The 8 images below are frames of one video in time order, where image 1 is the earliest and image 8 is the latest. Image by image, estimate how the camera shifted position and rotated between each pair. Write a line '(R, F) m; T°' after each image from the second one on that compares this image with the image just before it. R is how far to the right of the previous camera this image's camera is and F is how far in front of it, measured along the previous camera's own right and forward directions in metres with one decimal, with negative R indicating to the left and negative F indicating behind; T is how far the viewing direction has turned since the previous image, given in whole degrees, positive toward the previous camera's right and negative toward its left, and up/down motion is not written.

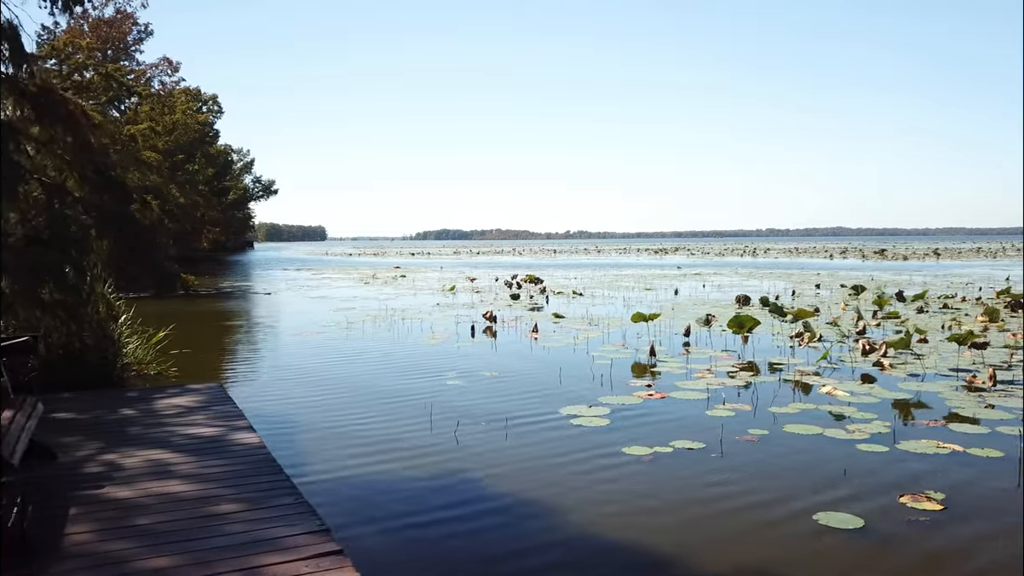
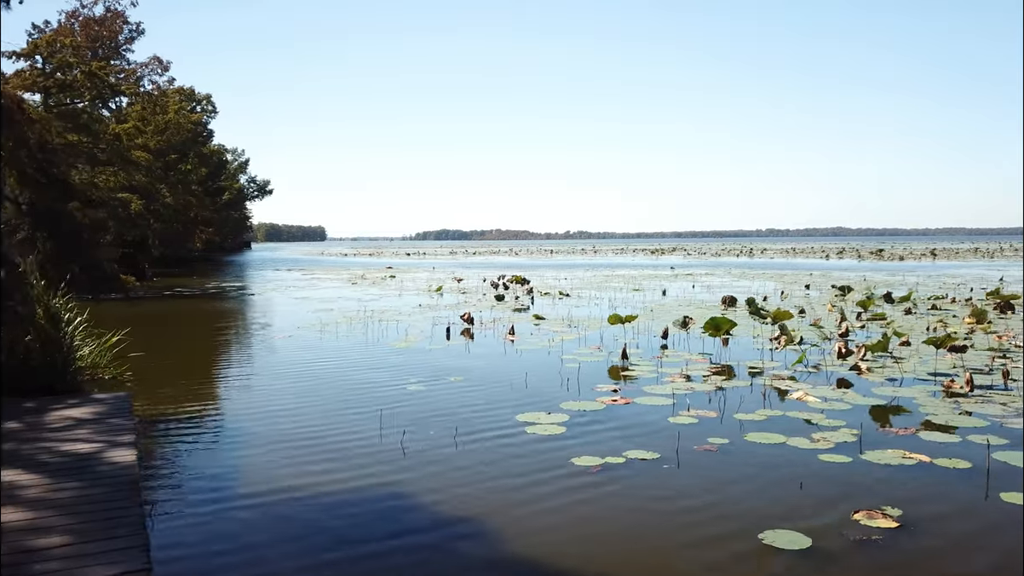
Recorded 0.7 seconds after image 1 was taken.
(+0.4, +0.3) m; 0°
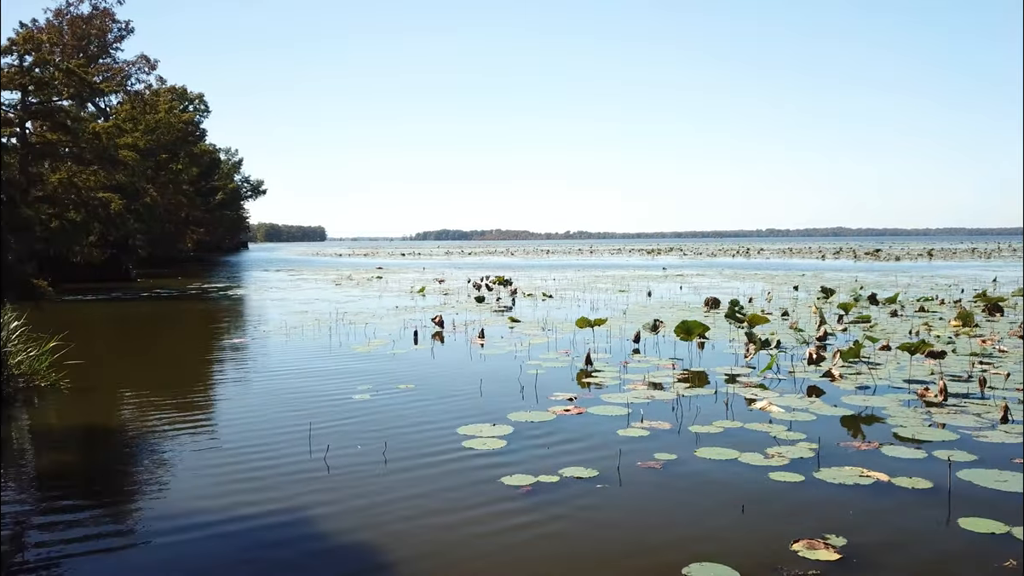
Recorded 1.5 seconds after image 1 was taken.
(+0.5, +0.4) m; 0°
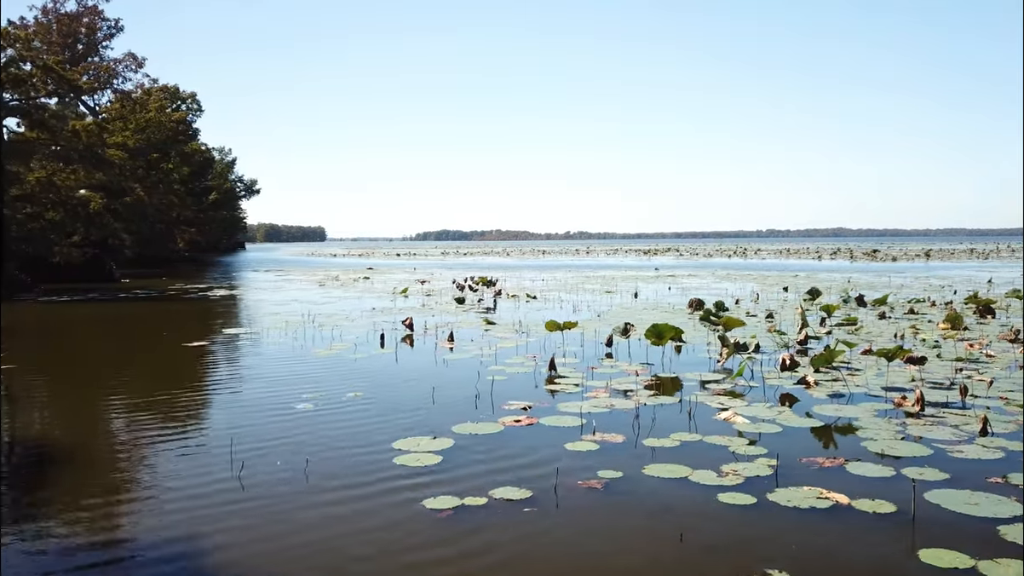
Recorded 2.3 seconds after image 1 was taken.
(+0.4, +0.5) m; 0°
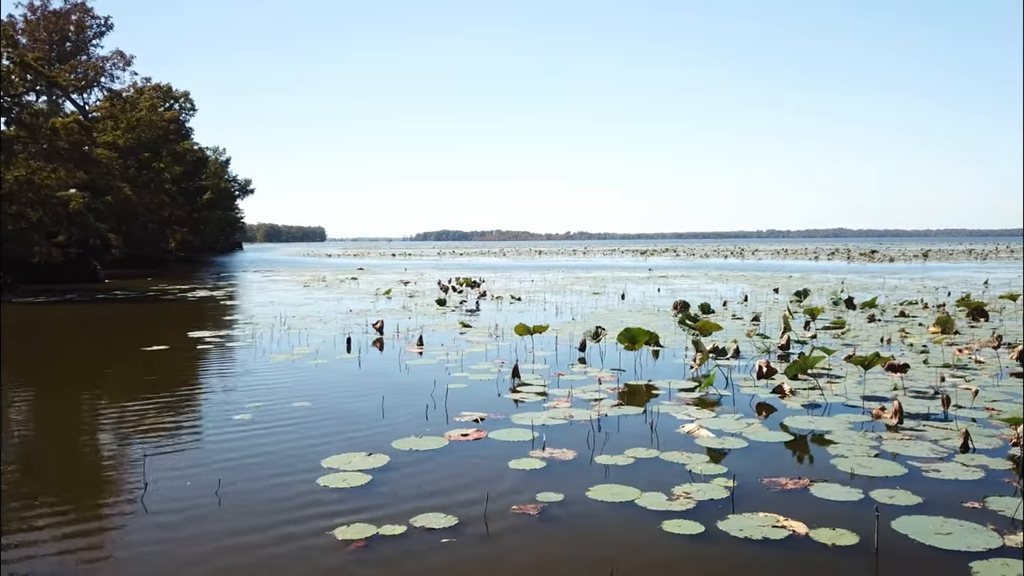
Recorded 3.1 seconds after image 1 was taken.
(+0.4, +0.5) m; 0°
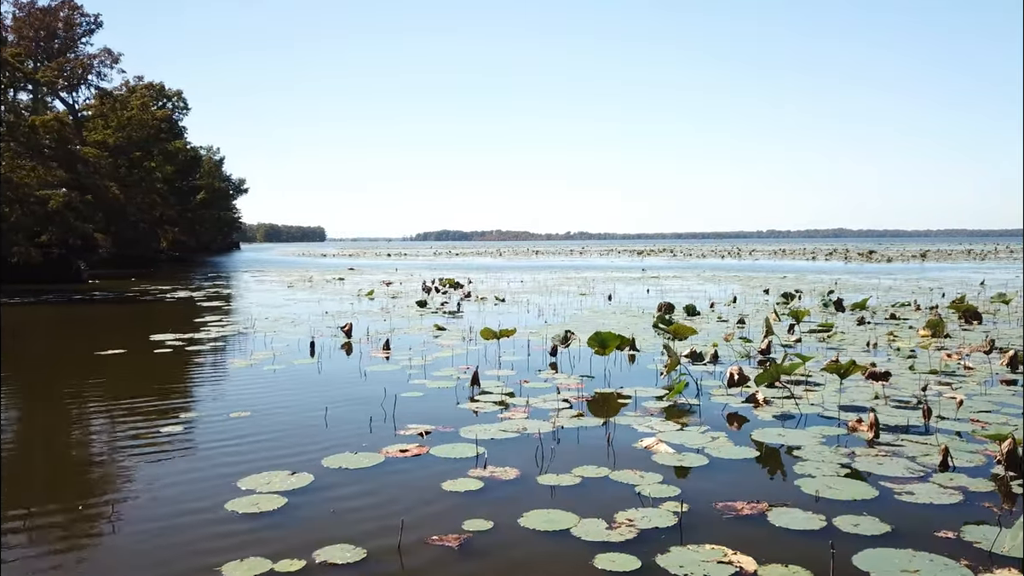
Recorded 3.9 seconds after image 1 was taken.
(+0.4, +0.5) m; 0°
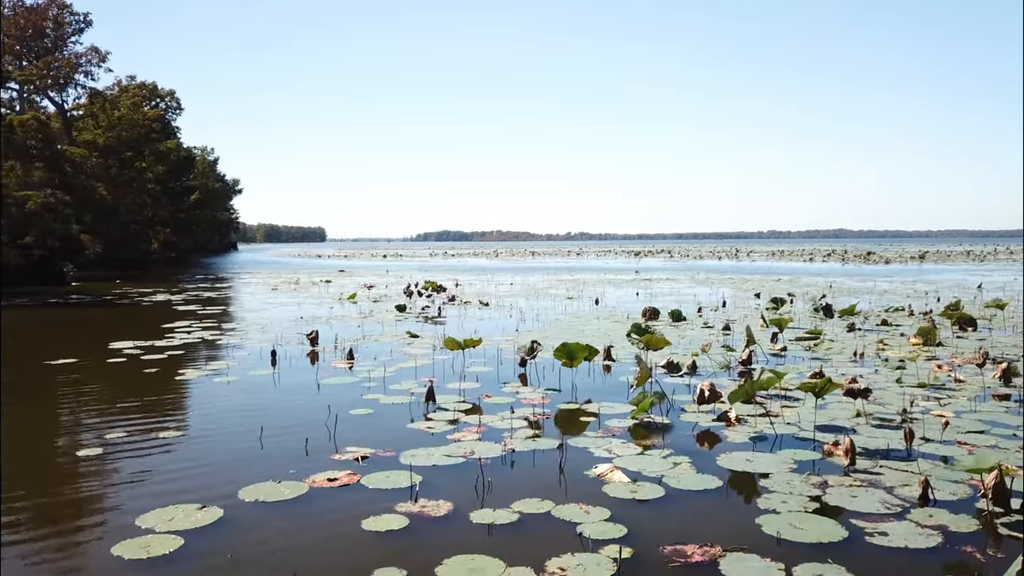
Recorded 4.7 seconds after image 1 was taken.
(+0.4, +0.5) m; 0°
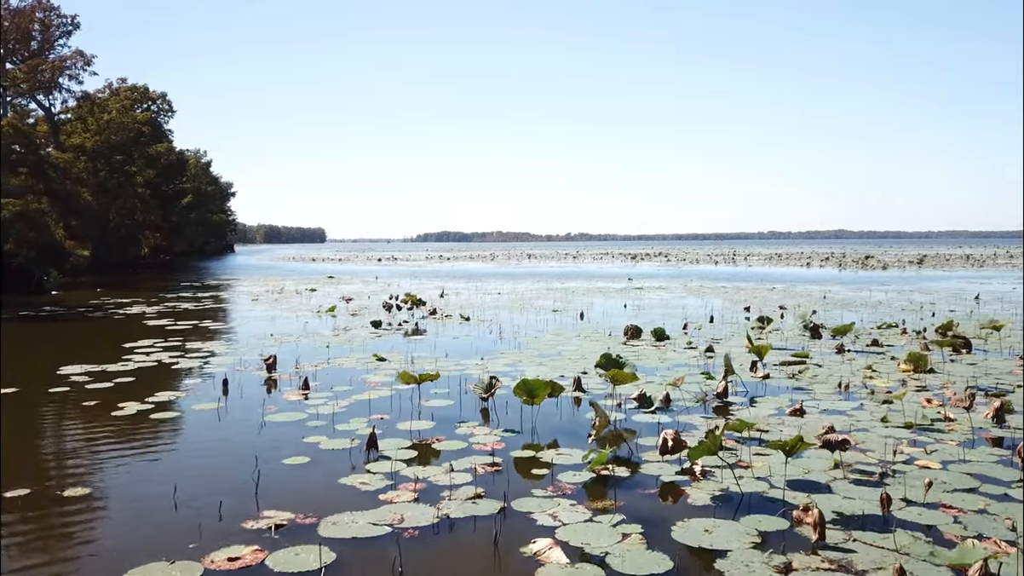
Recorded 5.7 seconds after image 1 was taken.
(+0.4, +0.6) m; 0°
